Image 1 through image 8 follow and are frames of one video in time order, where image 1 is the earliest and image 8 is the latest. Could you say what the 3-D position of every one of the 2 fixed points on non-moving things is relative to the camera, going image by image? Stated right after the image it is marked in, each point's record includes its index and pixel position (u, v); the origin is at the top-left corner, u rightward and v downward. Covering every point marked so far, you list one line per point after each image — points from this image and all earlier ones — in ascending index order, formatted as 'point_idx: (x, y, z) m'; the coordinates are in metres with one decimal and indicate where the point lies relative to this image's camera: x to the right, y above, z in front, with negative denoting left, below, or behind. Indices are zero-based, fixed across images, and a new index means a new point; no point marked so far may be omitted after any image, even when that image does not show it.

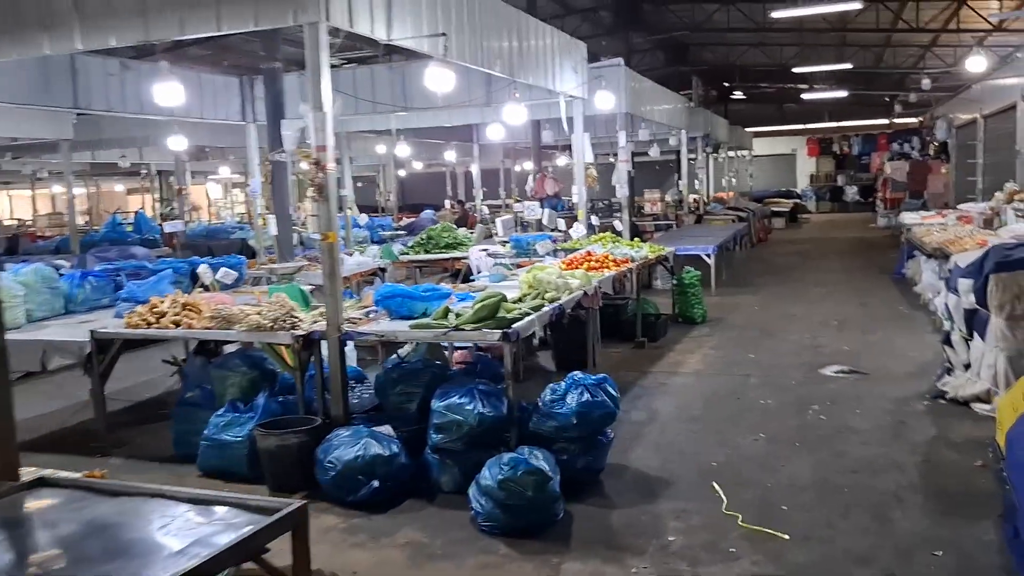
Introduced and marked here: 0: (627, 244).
0: (+1.1, +0.4, +8.7) m
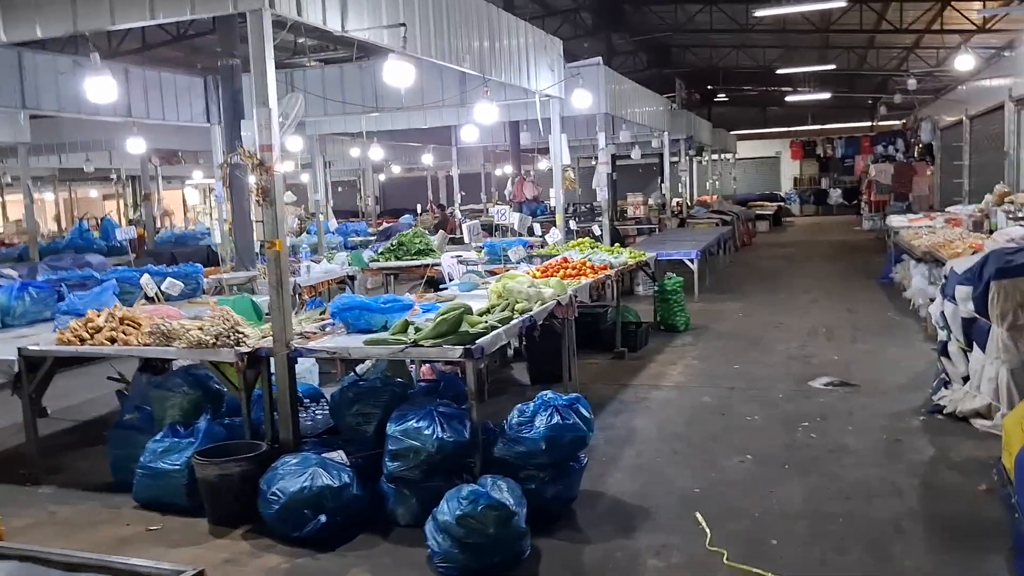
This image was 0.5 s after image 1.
0: (+0.9, +0.4, +8.3) m
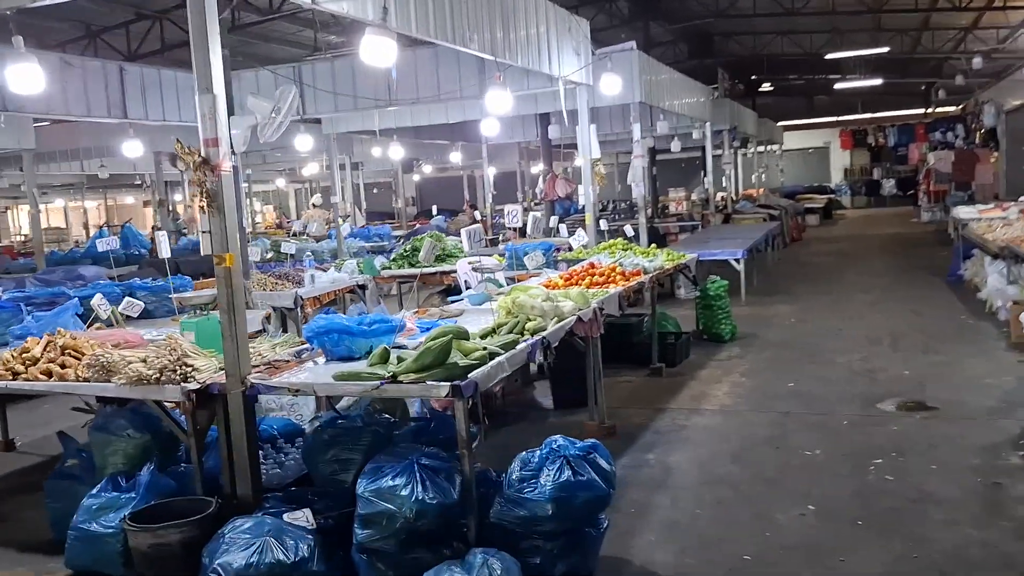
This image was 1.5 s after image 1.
0: (+1.1, +0.3, +7.5) m
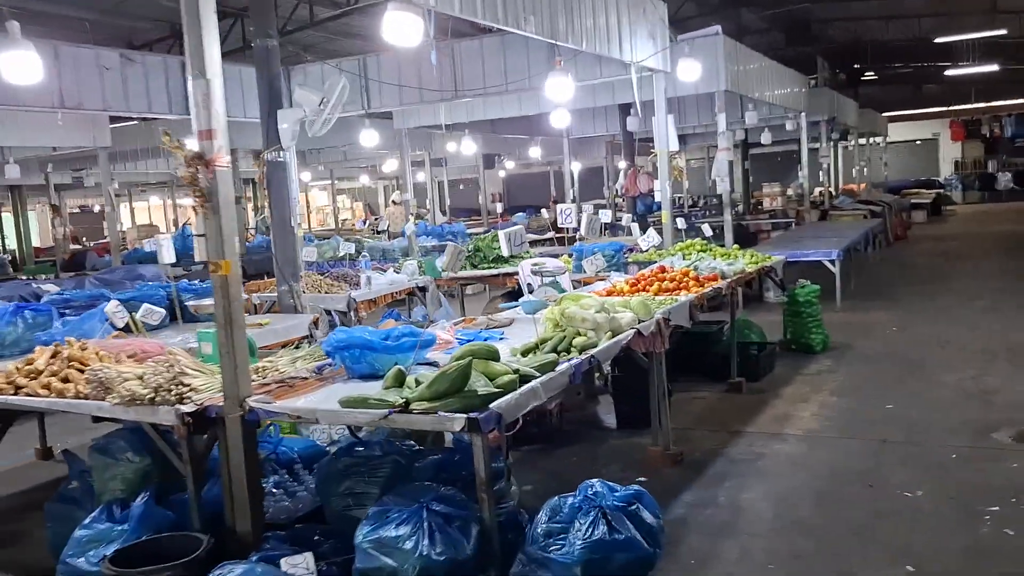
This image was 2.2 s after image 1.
0: (+1.6, +0.3, +6.8) m
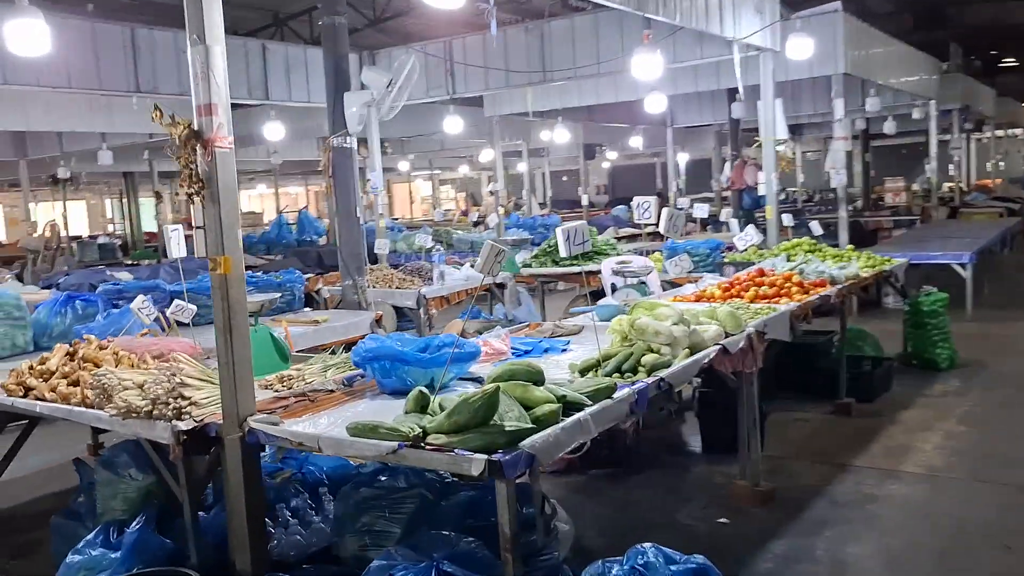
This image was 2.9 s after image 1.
0: (+2.1, +0.2, +6.0) m
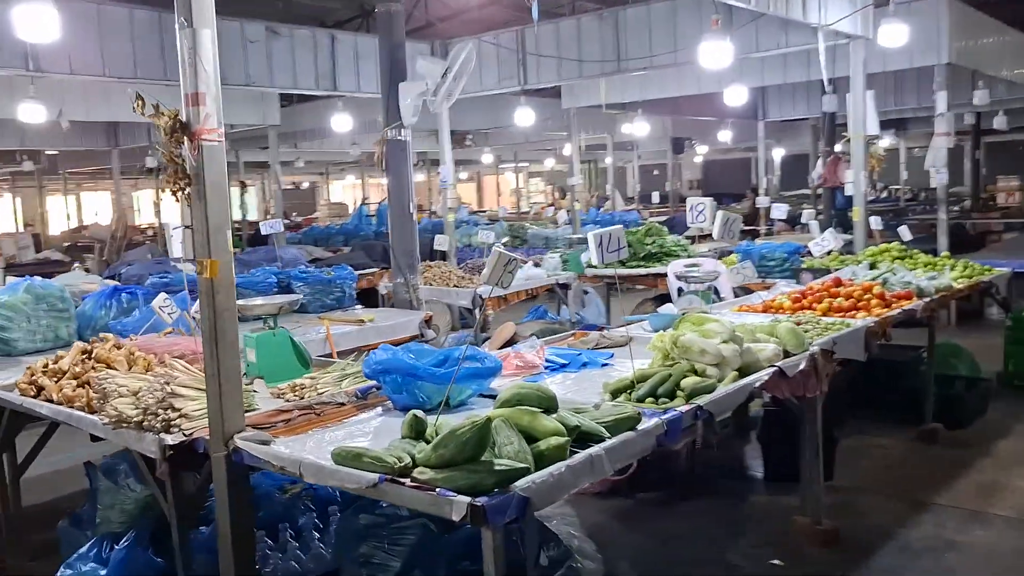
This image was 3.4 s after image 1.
0: (+2.5, +0.2, +5.4) m
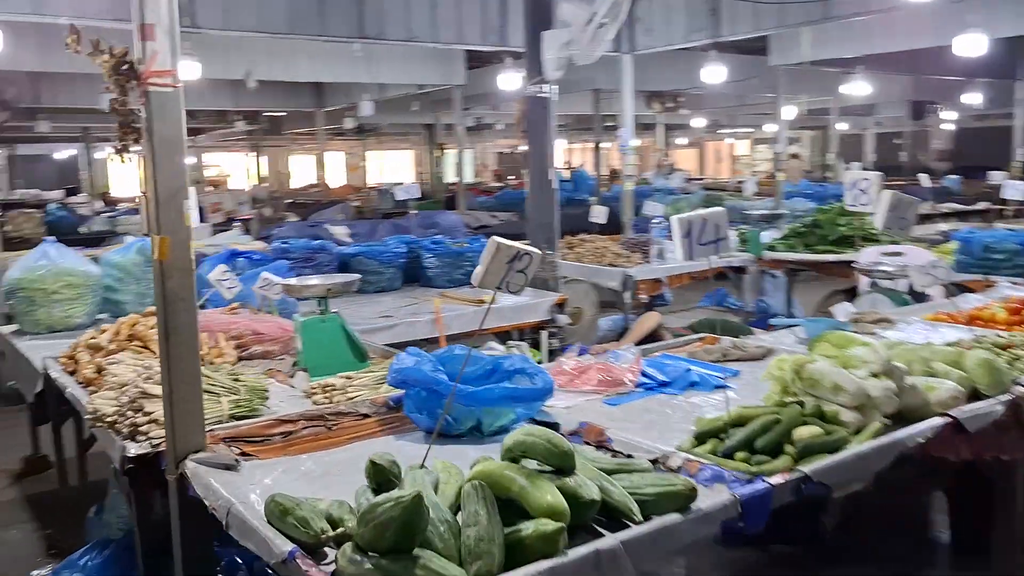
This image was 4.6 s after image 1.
0: (+3.2, +0.1, +4.0) m
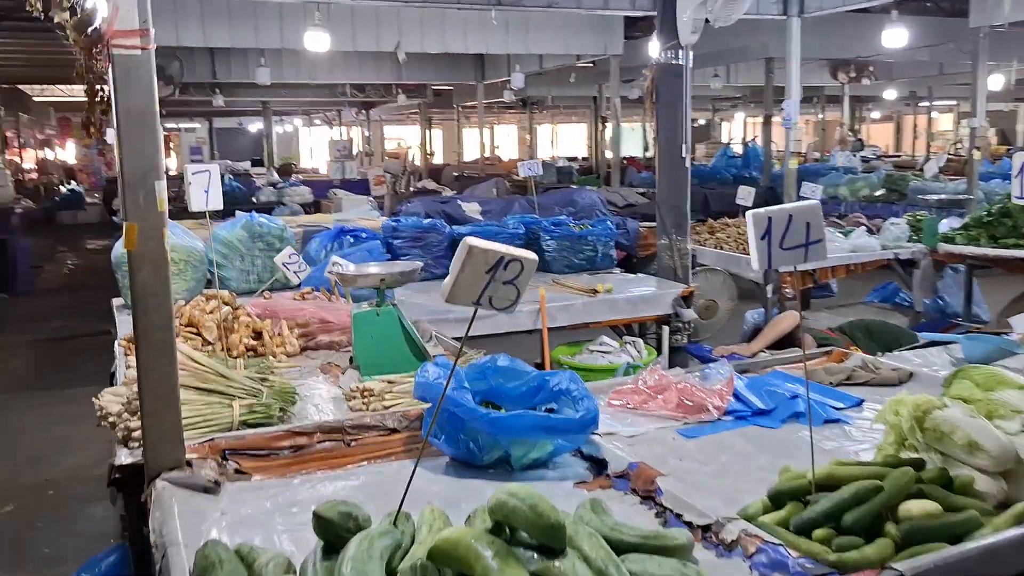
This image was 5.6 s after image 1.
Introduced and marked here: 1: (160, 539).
0: (+3.5, 0.0, +2.9) m
1: (-0.6, -0.5, +1.6) m
